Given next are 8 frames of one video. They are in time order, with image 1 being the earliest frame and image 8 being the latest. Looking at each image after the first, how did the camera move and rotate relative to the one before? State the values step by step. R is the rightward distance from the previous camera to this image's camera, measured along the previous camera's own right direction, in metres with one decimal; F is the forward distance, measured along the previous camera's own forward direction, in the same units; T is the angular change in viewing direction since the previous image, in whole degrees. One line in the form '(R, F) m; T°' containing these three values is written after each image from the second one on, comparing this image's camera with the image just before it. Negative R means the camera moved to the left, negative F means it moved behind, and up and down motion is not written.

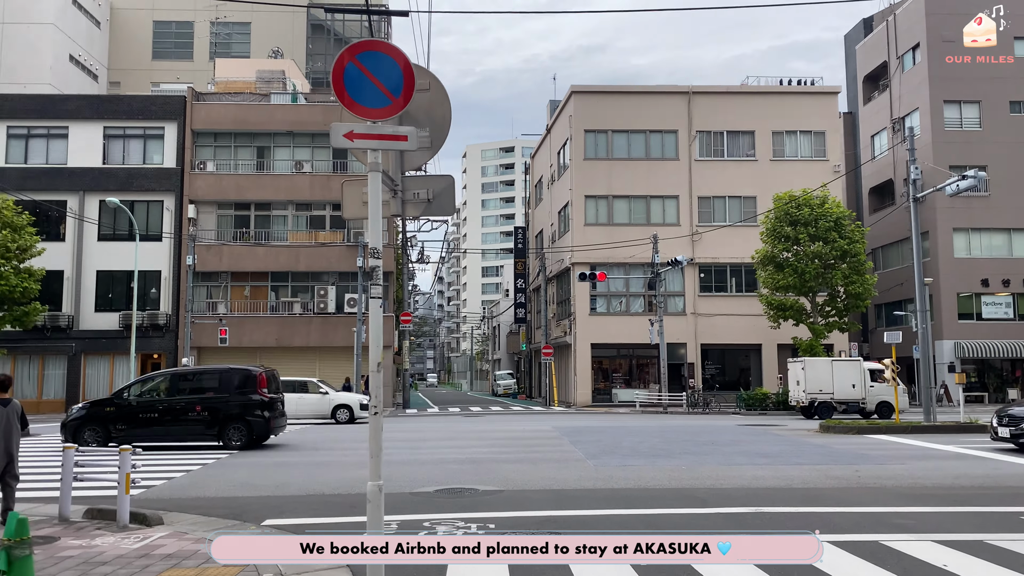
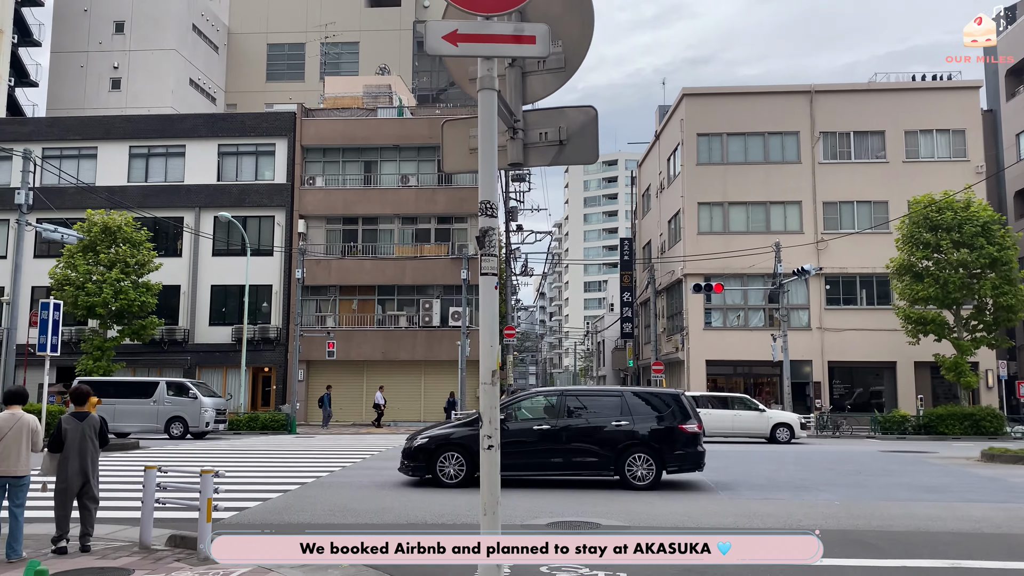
(-0.2, +1.3) m; -7°
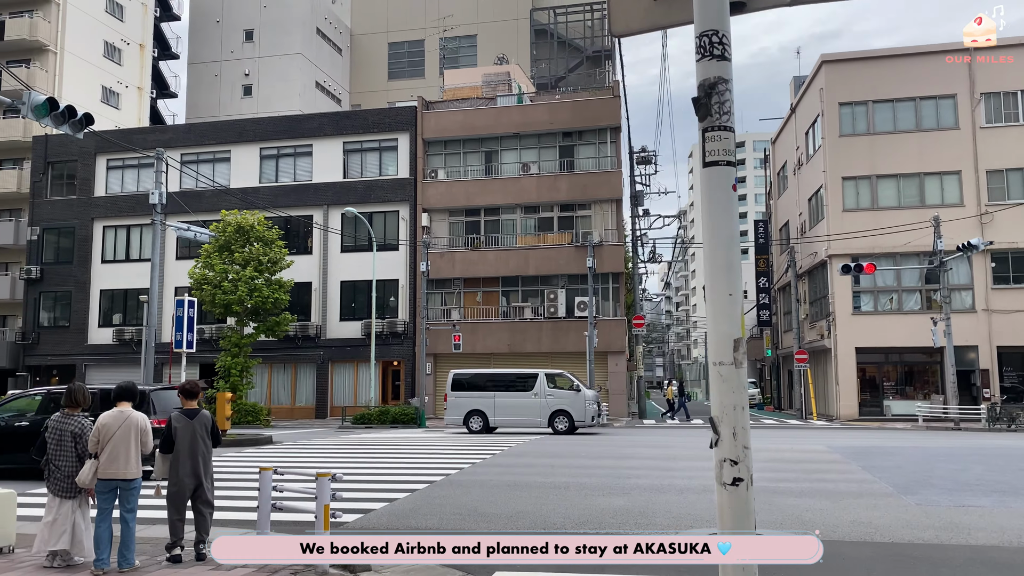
(-0.2, +1.0) m; -8°
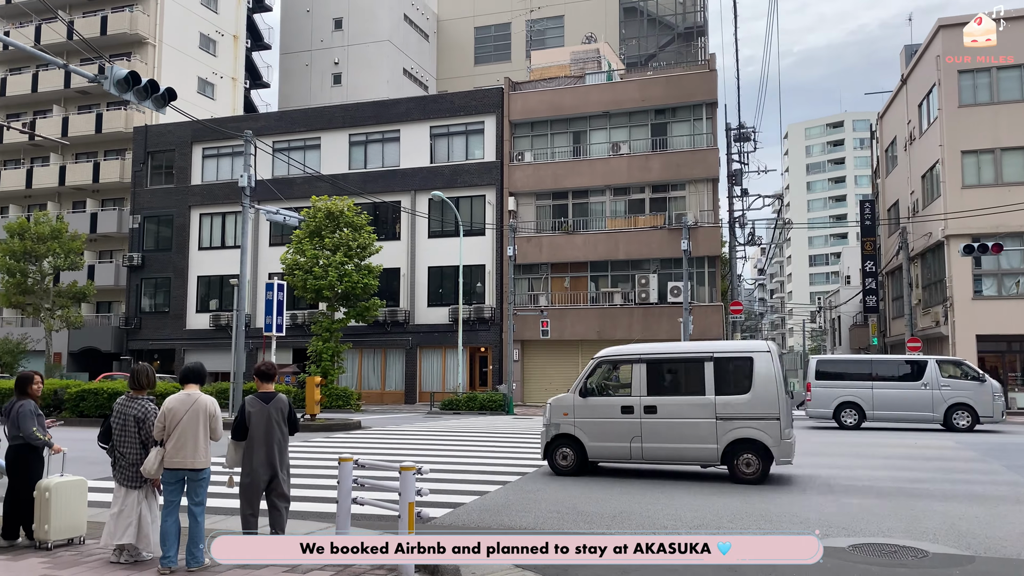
(-0.1, +0.9) m; -6°
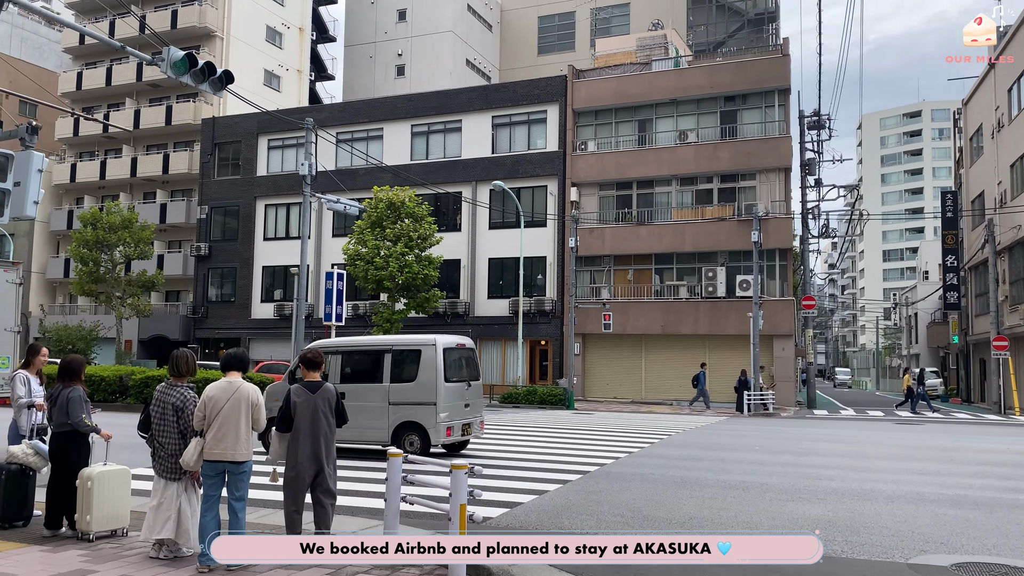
(0.0, +0.5) m; -4°
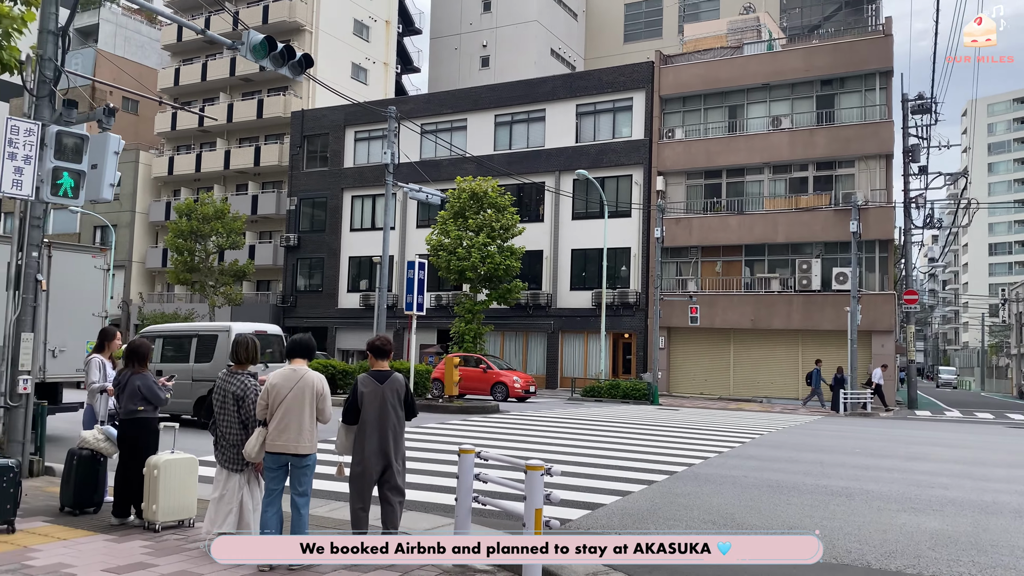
(0.0, +0.5) m; -6°
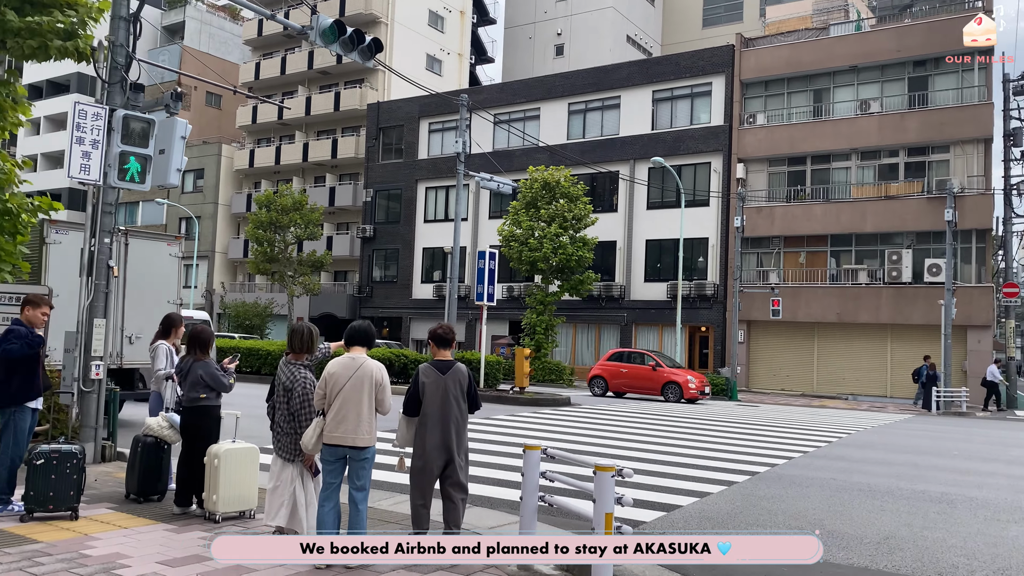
(0.0, +0.4) m; -5°
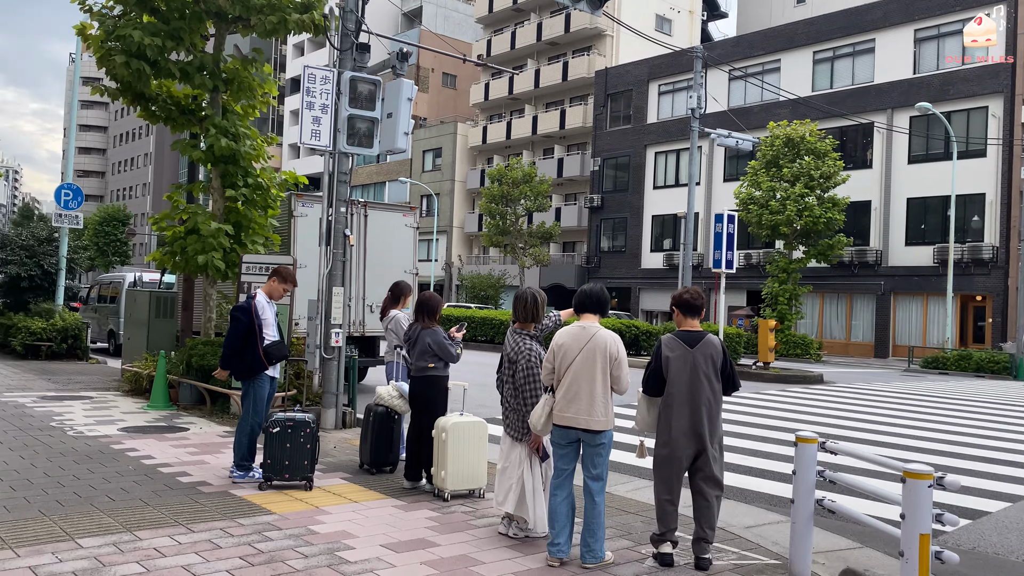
(-0.2, +0.7) m; -16°
